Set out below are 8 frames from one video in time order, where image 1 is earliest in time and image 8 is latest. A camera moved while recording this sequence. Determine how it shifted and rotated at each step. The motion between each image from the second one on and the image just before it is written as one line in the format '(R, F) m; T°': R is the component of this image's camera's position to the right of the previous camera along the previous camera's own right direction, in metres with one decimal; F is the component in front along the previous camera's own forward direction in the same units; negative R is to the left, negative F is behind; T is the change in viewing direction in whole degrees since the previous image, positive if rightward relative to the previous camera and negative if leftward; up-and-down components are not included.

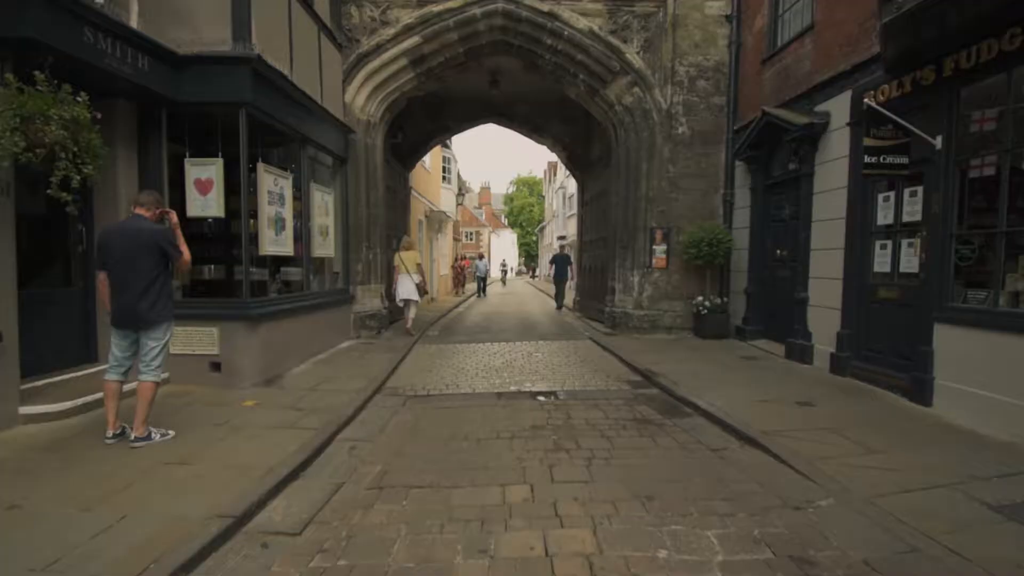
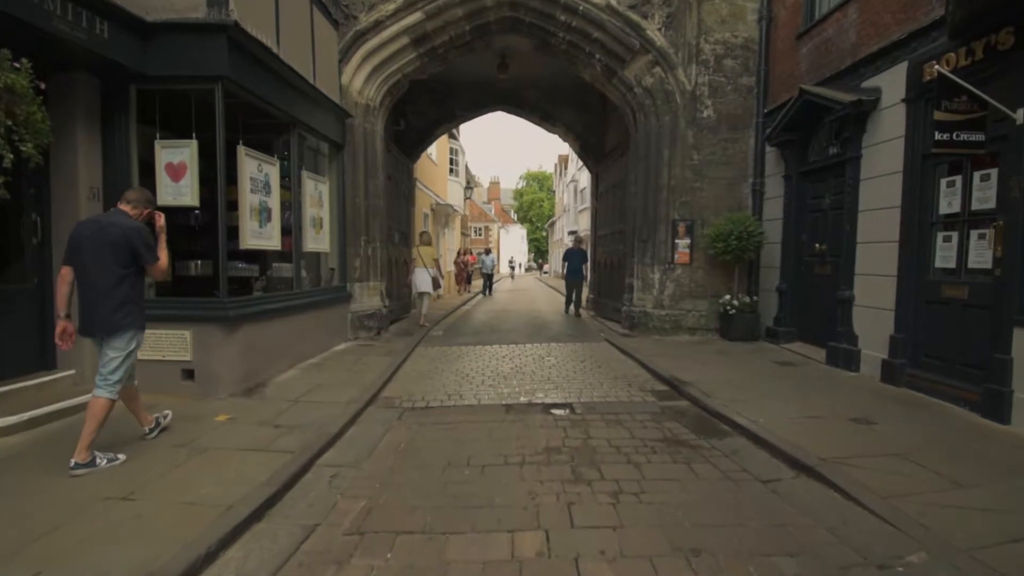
(0.0, +0.8) m; -1°
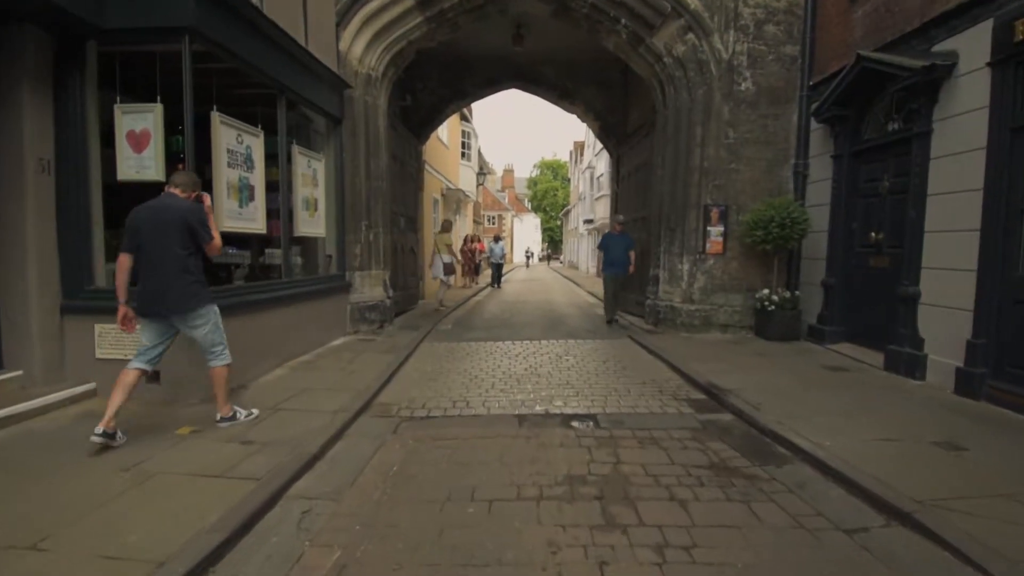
(0.0, +0.9) m; -1°
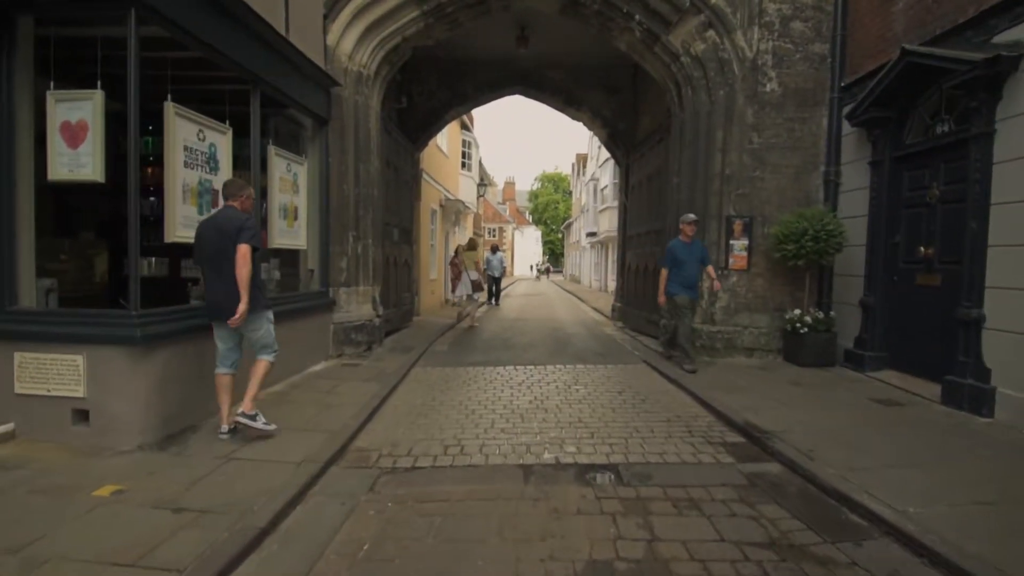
(0.0, +0.8) m; 0°
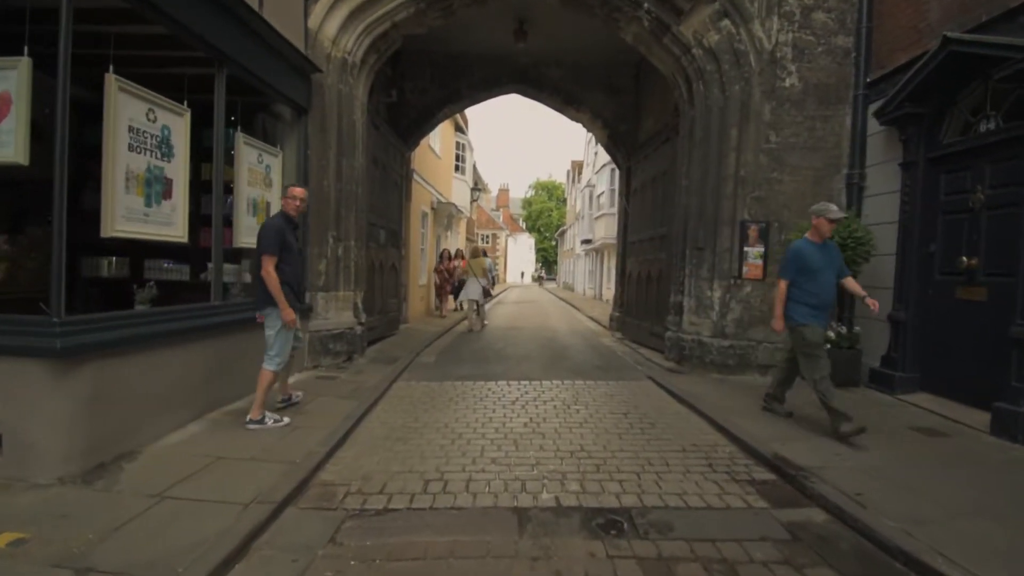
(0.0, +0.7) m; +1°
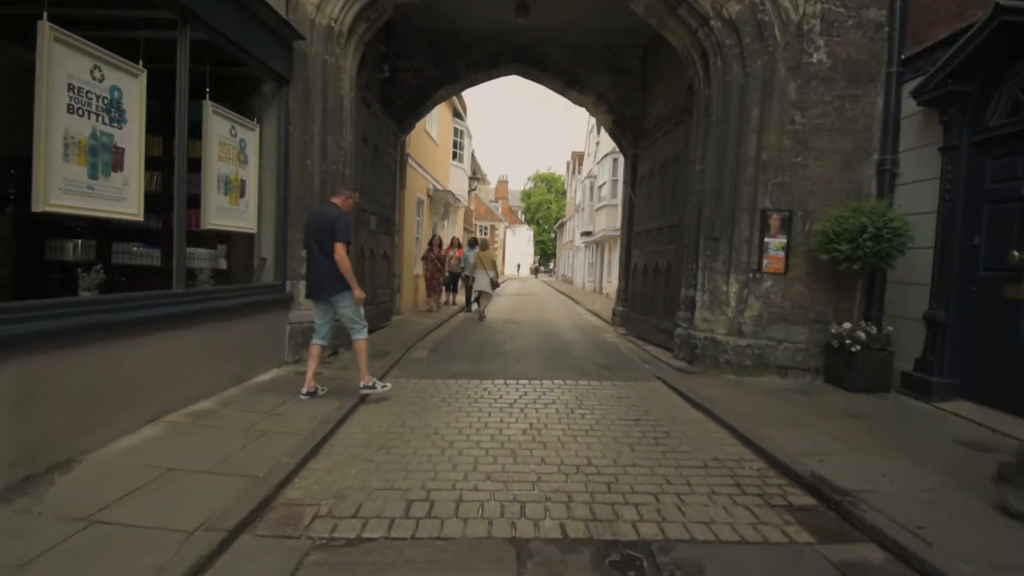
(0.0, +0.6) m; 0°
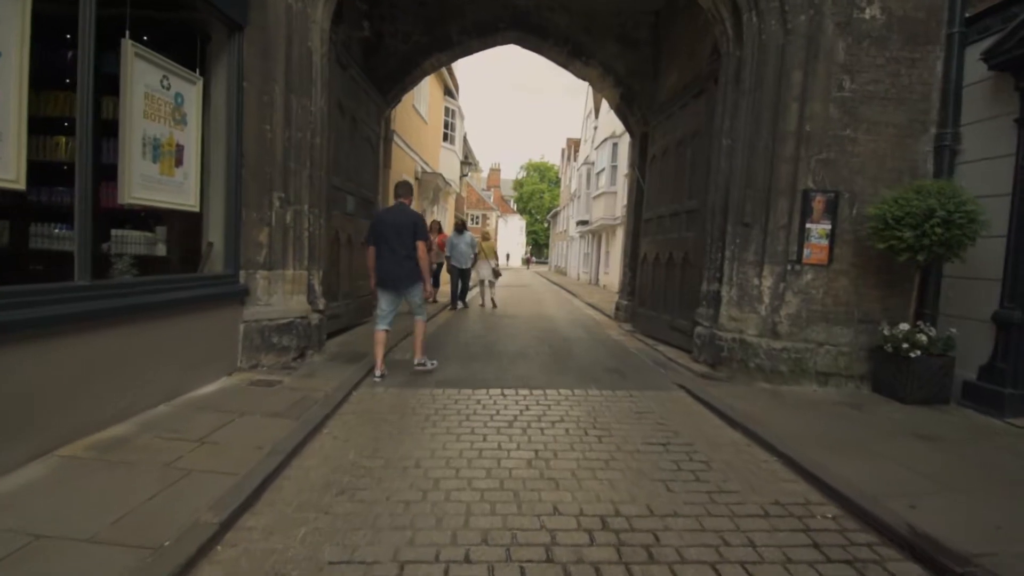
(-0.1, +1.0) m; +1°
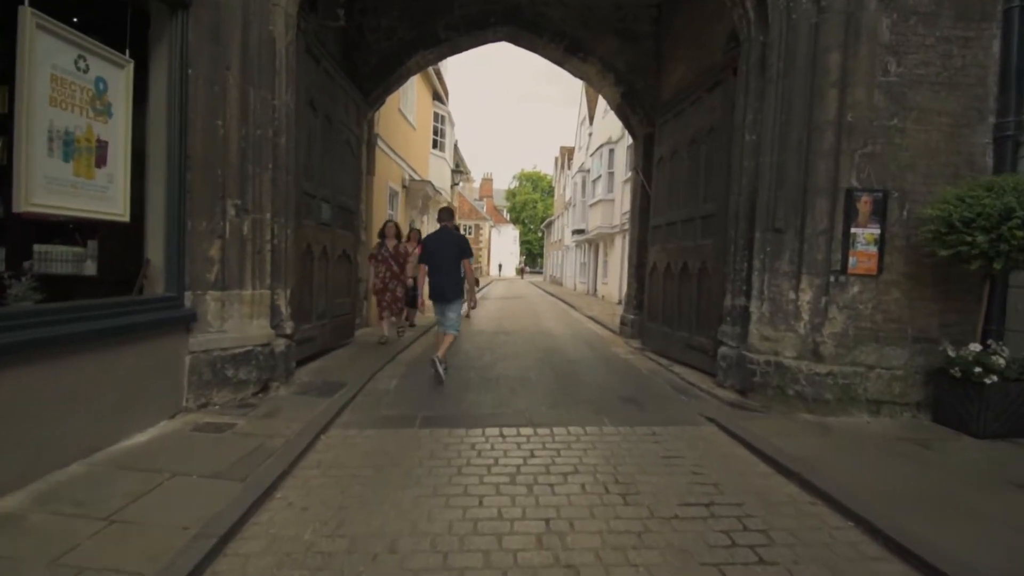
(0.0, +0.9) m; +1°
